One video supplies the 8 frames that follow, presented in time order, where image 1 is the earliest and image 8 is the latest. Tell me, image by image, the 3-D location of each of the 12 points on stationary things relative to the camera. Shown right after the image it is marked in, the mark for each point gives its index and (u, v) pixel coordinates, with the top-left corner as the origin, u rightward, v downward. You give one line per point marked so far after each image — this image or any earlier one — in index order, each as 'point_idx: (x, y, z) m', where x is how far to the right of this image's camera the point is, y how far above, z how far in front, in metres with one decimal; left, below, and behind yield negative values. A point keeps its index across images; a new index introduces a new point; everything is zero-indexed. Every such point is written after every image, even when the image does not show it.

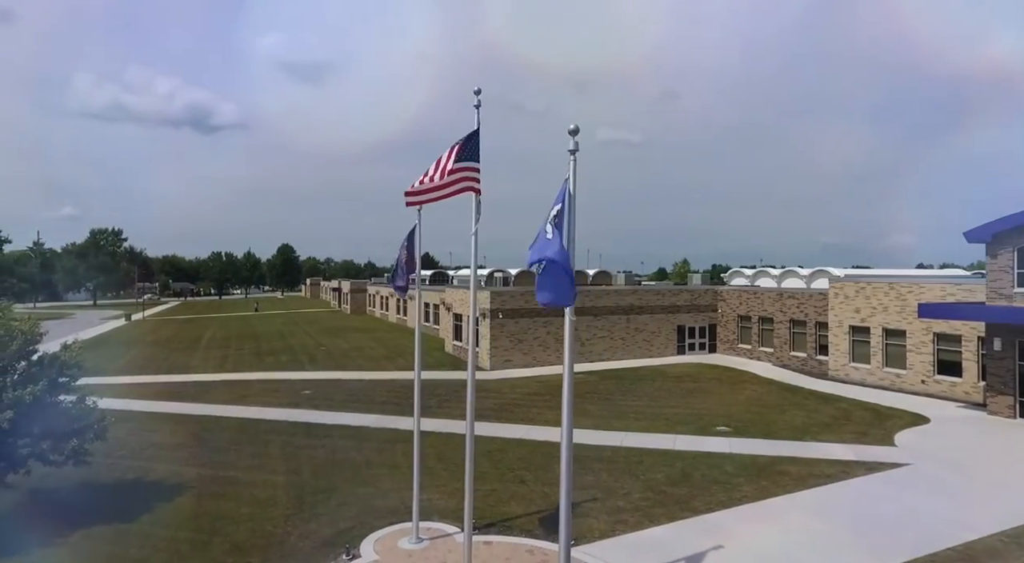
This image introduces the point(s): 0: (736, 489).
0: (+4.8, -4.4, +14.1) m
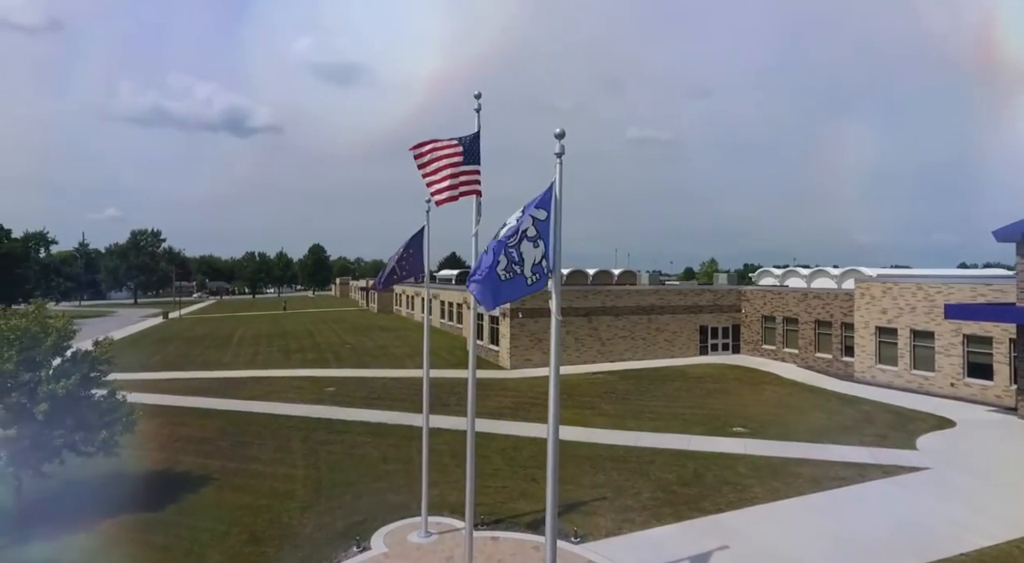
0: (+5.0, -4.4, +14.1) m
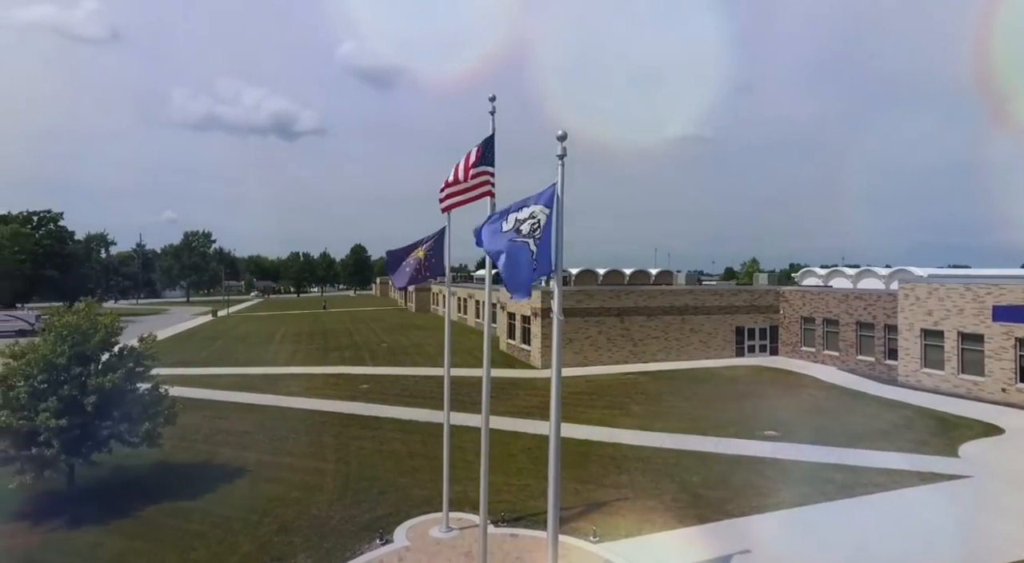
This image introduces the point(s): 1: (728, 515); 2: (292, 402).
0: (+5.5, -4.4, +13.9) m
1: (+4.2, -4.6, +13.0) m
2: (-6.5, -3.5, +19.5) m
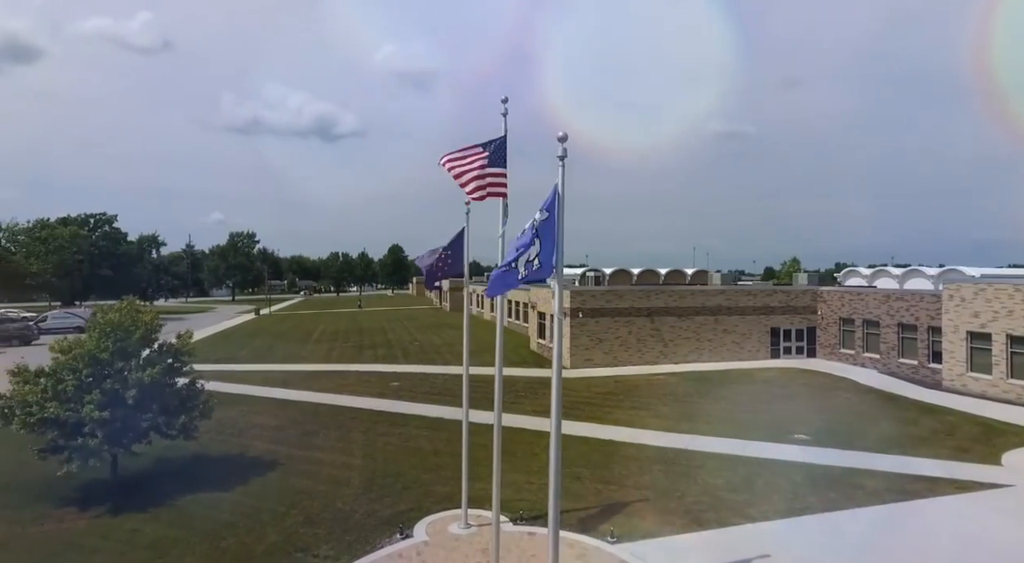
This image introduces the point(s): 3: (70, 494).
0: (+5.9, -4.4, +13.6) m
1: (+4.6, -4.6, +12.8) m
2: (-5.7, -3.5, +20.0) m
3: (-9.3, -4.5, +14.0) m
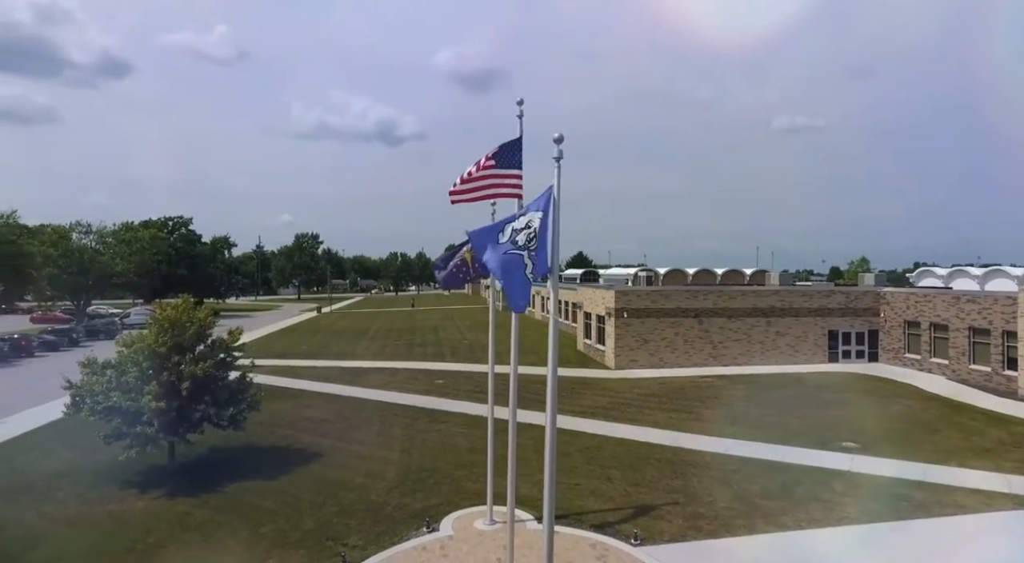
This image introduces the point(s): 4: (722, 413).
0: (+6.4, -4.4, +13.1) m
1: (+5.0, -4.6, +12.4) m
2: (-4.4, -3.5, +20.7) m
3: (-8.7, -4.5, +15.1) m
4: (+5.9, -3.7, +18.5) m
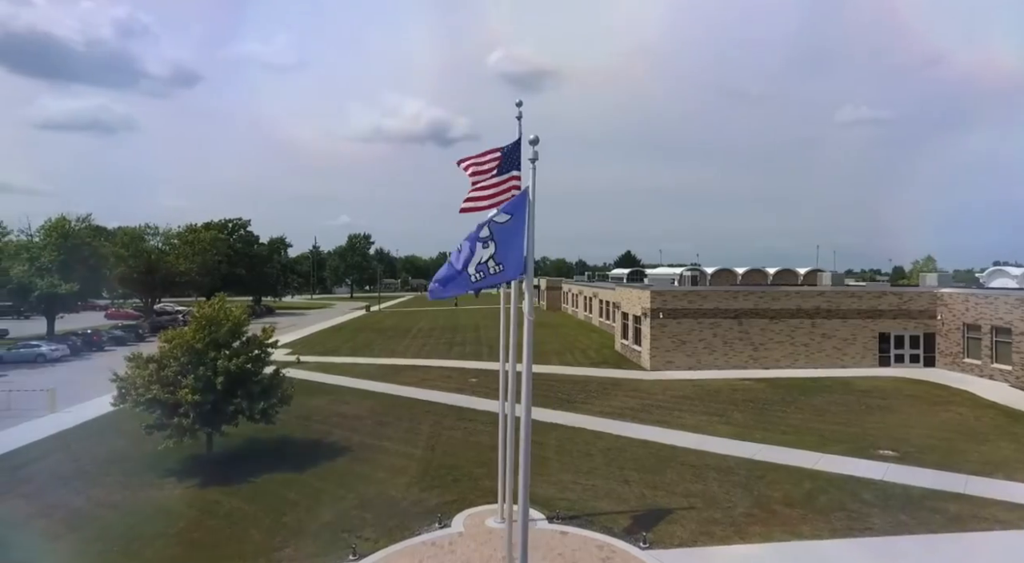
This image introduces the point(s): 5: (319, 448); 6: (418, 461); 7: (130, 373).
0: (+6.6, -4.4, +12.5) m
1: (+5.2, -4.6, +12.0) m
2: (-3.4, -3.5, +21.2) m
3: (-8.2, -4.5, +16.0) m
4: (+6.6, -3.7, +17.9) m
5: (-4.9, -4.2, +17.0) m
6: (-2.3, -4.3, +16.0) m
7: (-9.1, -2.2, +15.8) m
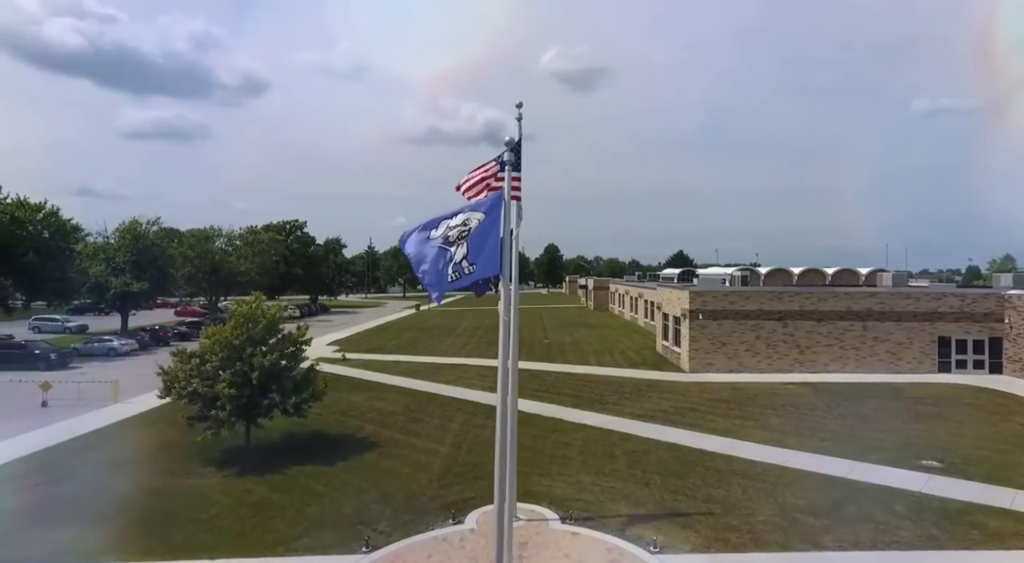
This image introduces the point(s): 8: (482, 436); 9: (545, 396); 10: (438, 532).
0: (+6.8, -4.4, +11.8) m
1: (+5.3, -4.6, +11.4) m
2: (-2.2, -3.5, +21.5) m
3: (-7.6, -4.5, +16.8) m
4: (+7.3, -3.7, +17.2) m
5: (-4.2, -4.2, +17.4) m
6: (-1.7, -4.3, +16.2) m
7: (-8.5, -2.2, +16.7) m
8: (-0.8, -4.0, +17.4) m
9: (+1.0, -3.5, +20.0) m
10: (-1.4, -4.8, +12.7) m
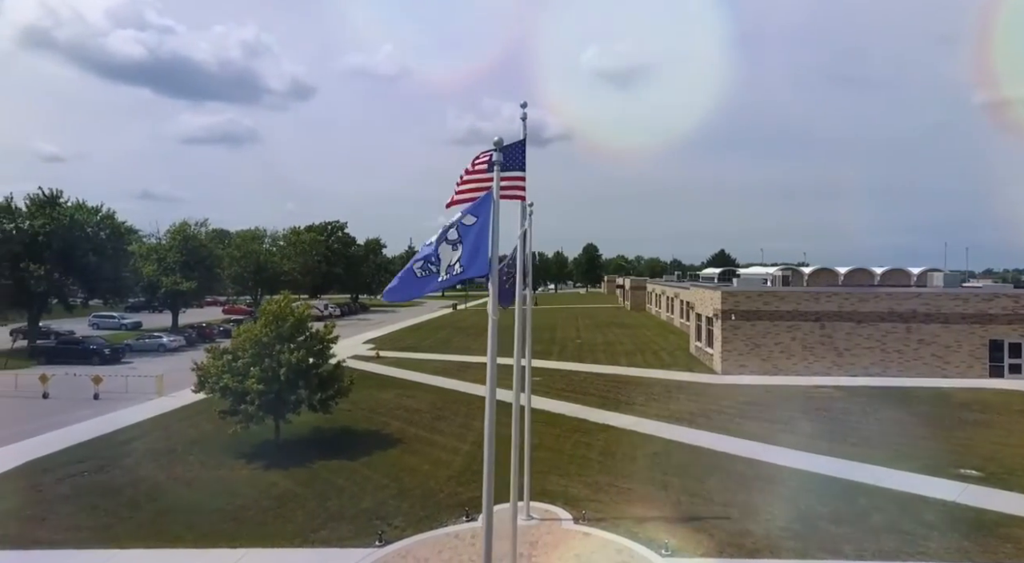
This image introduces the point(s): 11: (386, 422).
0: (+6.9, -4.4, +11.2) m
1: (+5.4, -4.5, +11.0) m
2: (-1.3, -3.4, +21.6) m
3: (-7.0, -4.4, +17.3) m
4: (+7.9, -3.6, +16.6) m
5: (-3.6, -4.2, +17.7) m
6: (-1.2, -4.3, +16.2) m
7: (-7.9, -2.1, +17.3) m
8: (-0.2, -4.0, +17.4) m
9: (+1.8, -3.5, +19.9) m
10: (-1.2, -4.7, +12.7) m
11: (-3.6, -4.0, +18.8) m
